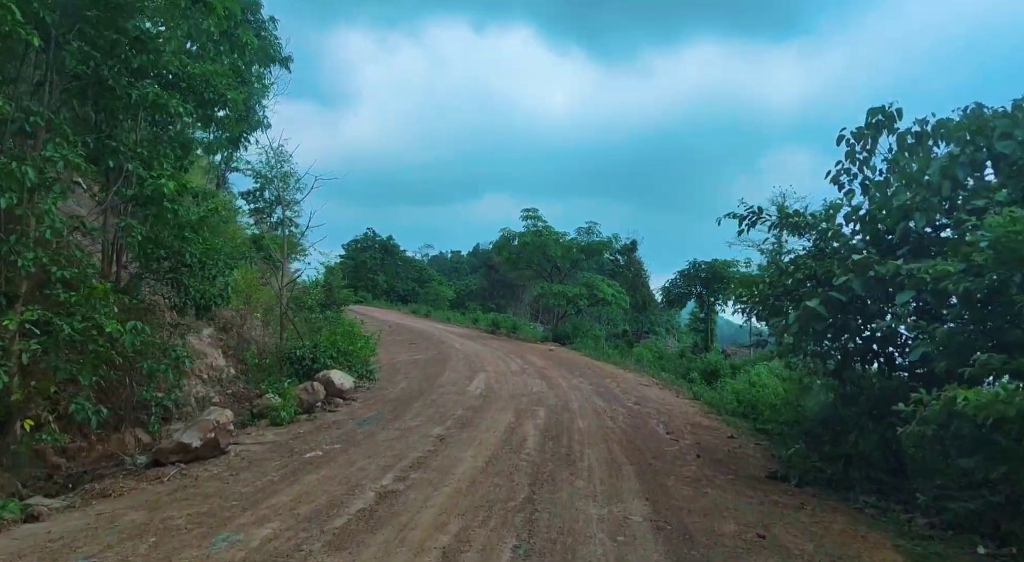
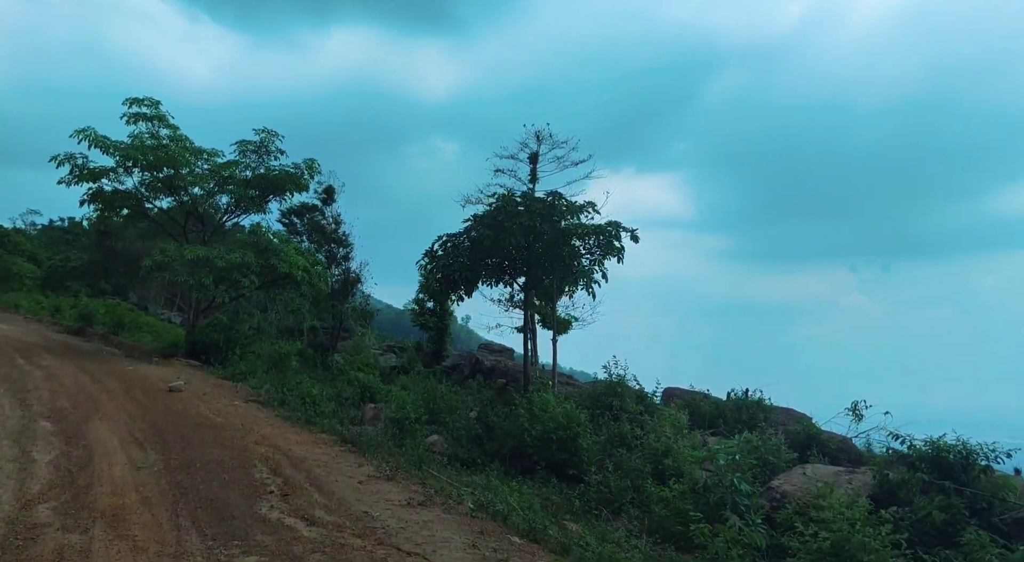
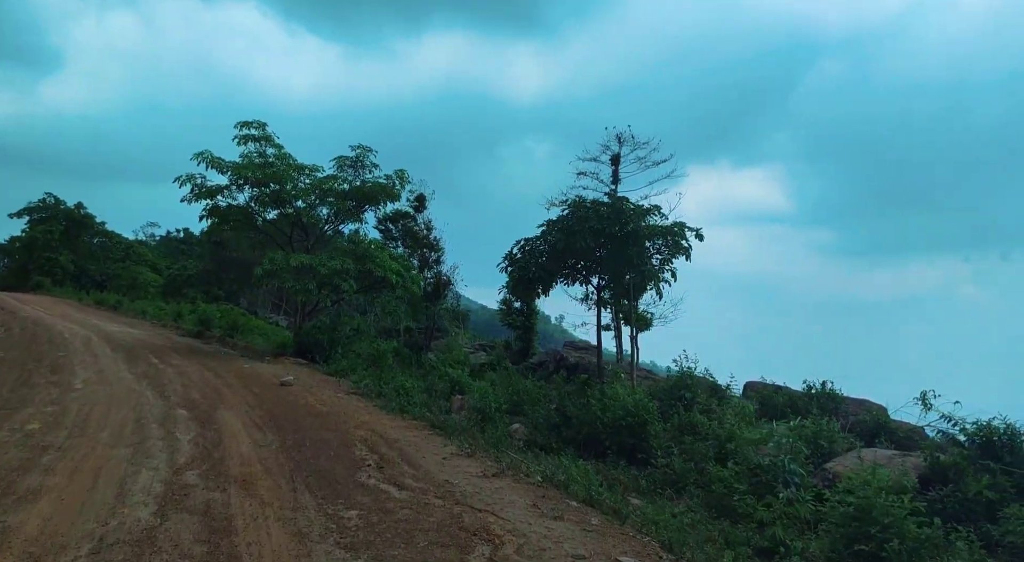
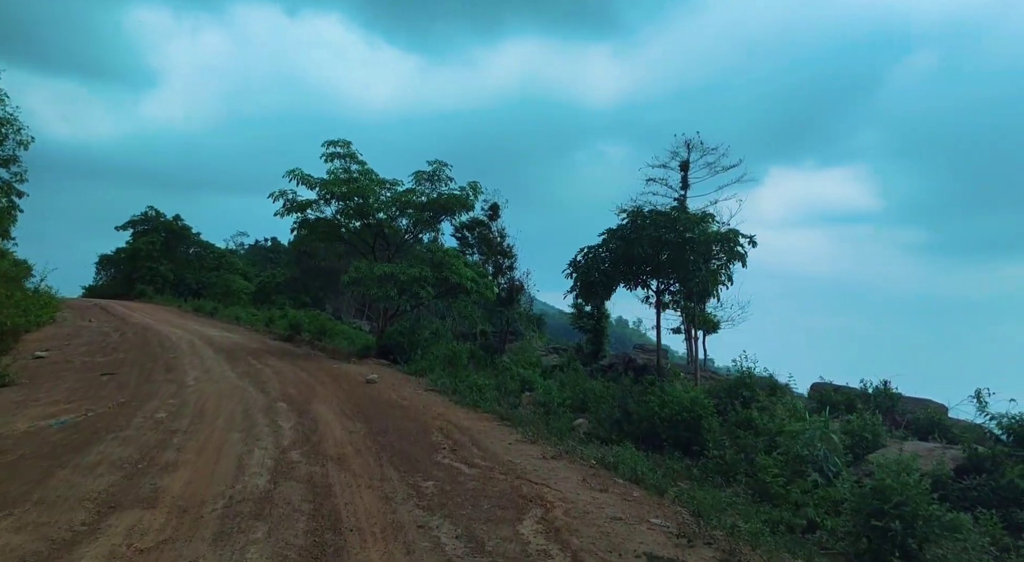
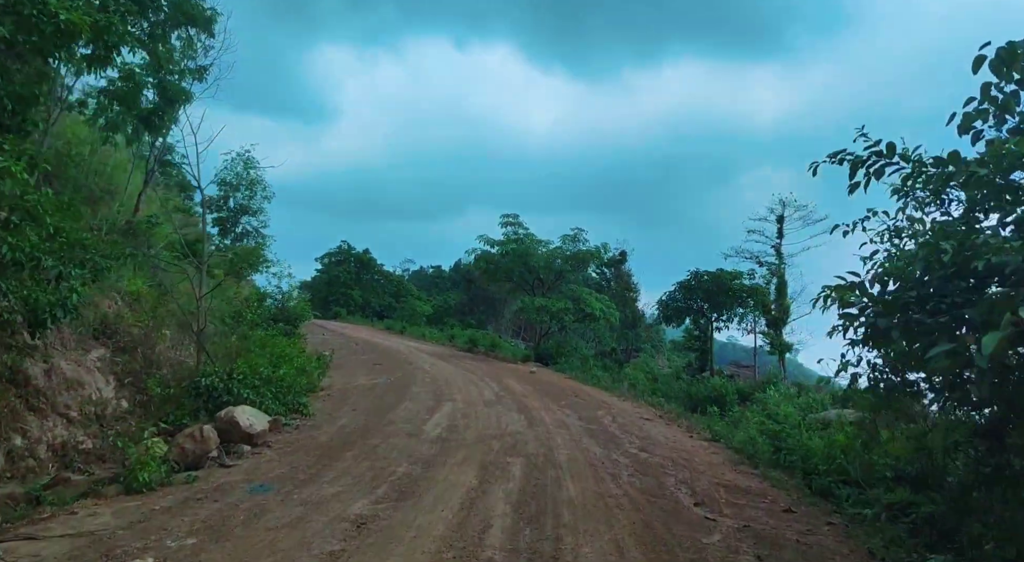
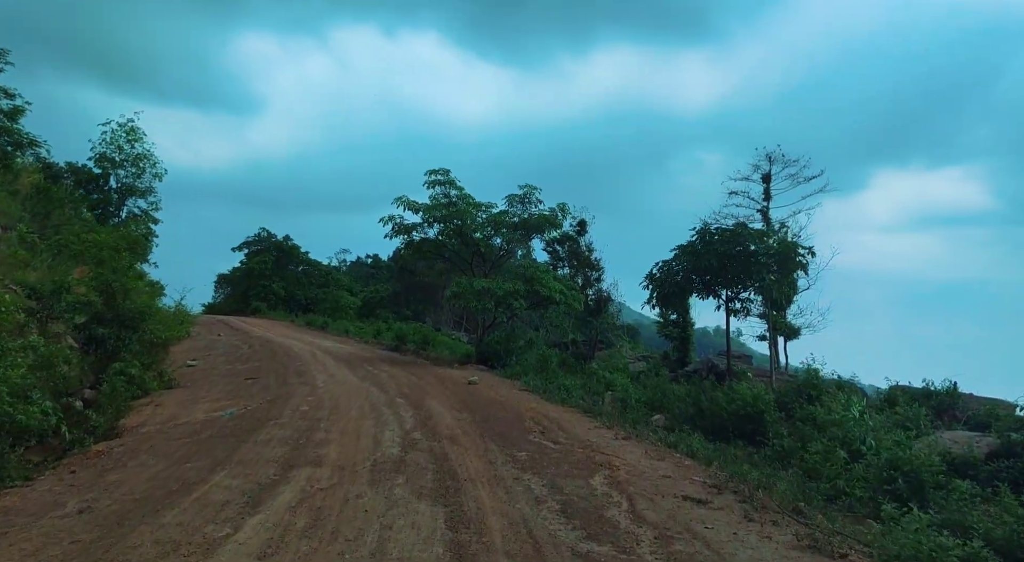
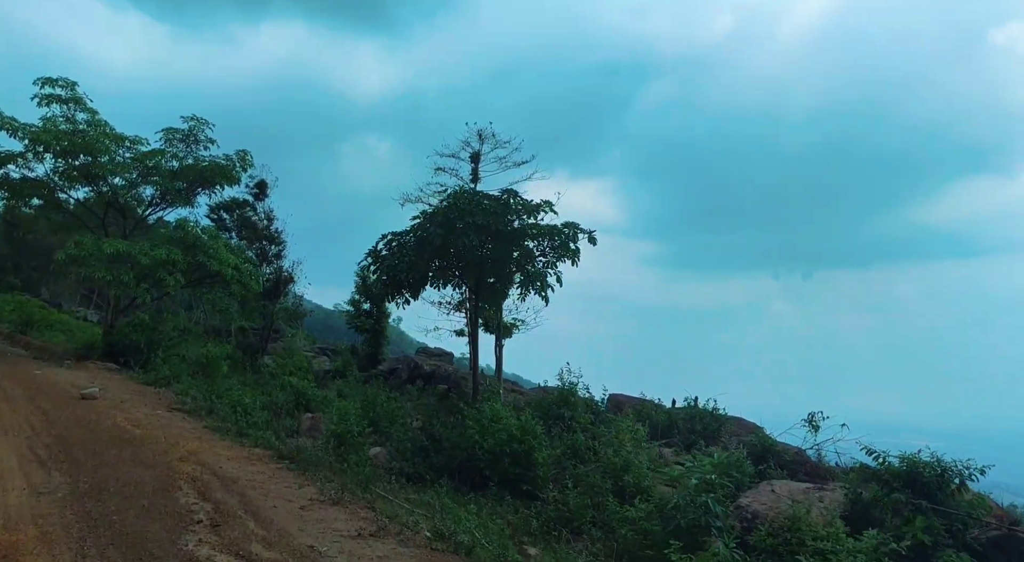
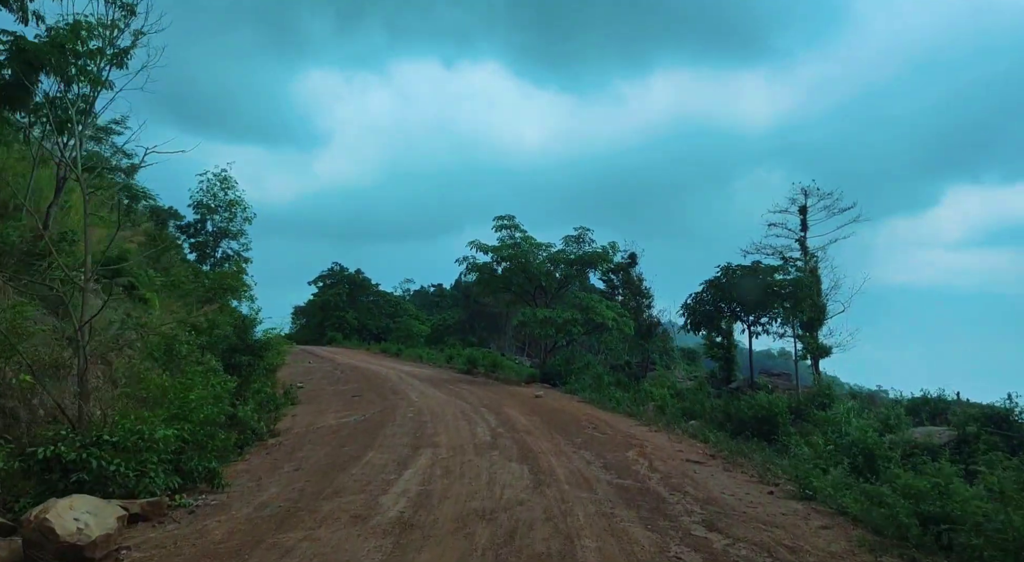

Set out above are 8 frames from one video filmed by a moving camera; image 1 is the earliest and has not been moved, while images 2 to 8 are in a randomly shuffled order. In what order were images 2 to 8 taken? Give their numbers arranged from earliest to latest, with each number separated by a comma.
5, 8, 6, 4, 3, 2, 7
